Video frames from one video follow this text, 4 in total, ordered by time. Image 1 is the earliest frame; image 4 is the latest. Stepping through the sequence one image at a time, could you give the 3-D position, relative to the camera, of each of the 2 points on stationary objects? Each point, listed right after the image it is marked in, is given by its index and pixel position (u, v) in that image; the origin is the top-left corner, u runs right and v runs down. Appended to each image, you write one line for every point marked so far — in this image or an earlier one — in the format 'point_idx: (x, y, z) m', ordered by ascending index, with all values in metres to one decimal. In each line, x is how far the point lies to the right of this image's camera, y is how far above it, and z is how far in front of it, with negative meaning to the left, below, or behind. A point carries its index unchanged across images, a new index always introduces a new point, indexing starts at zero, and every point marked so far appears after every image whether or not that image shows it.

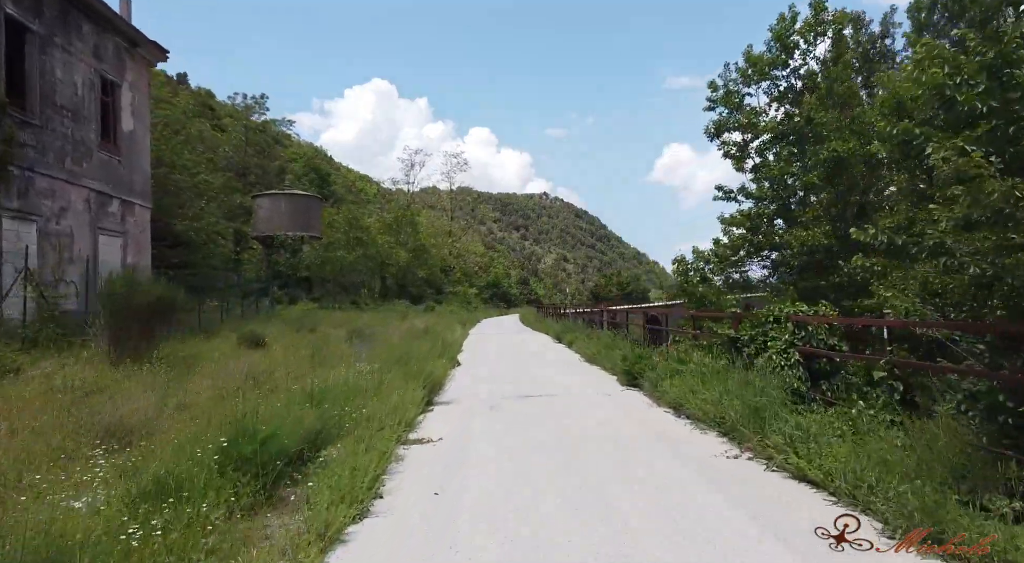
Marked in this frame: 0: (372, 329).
0: (-3.4, -1.2, +17.0) m
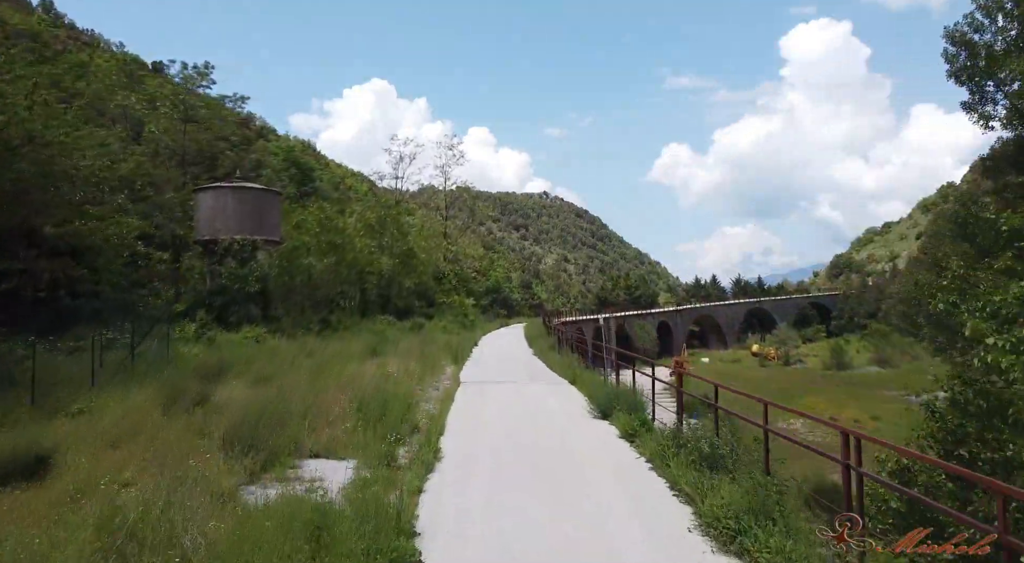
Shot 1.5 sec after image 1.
0: (-3.2, -1.7, +10.7) m
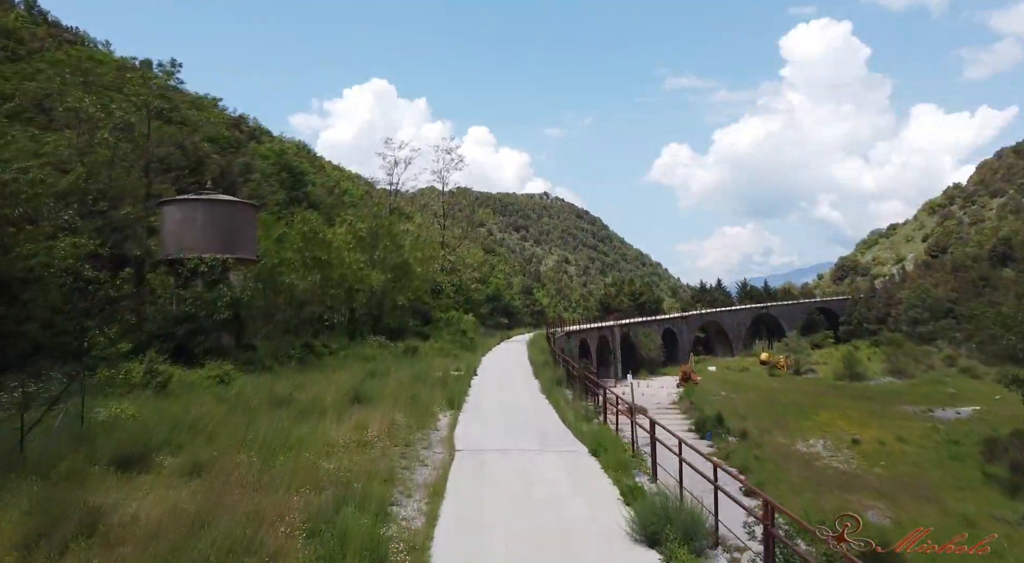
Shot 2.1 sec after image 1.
0: (-3.1, -2.5, +7.9) m
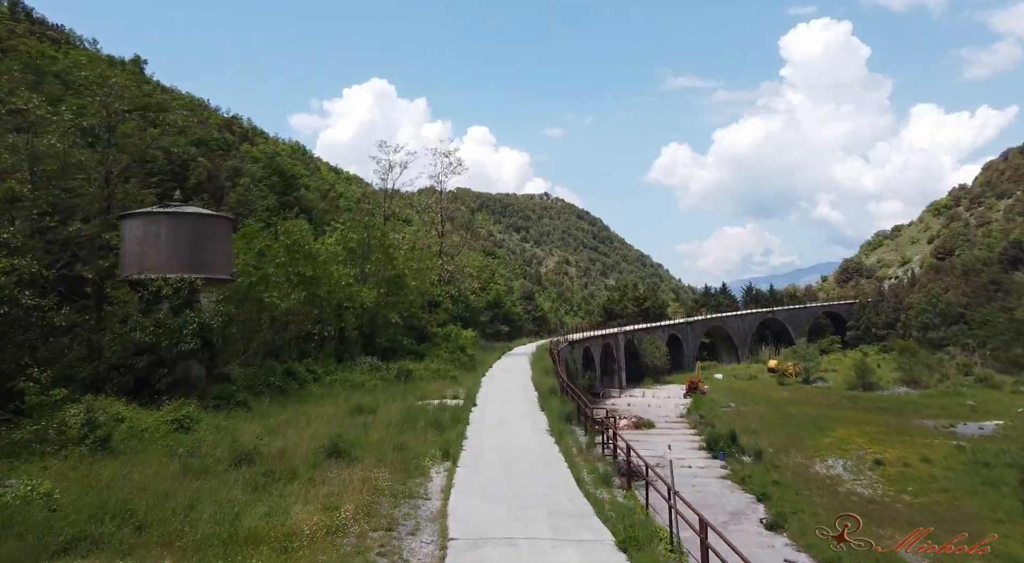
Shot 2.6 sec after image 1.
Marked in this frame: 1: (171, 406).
0: (-3.0, -3.1, +5.4) m
1: (-8.0, -2.9, +17.2) m
